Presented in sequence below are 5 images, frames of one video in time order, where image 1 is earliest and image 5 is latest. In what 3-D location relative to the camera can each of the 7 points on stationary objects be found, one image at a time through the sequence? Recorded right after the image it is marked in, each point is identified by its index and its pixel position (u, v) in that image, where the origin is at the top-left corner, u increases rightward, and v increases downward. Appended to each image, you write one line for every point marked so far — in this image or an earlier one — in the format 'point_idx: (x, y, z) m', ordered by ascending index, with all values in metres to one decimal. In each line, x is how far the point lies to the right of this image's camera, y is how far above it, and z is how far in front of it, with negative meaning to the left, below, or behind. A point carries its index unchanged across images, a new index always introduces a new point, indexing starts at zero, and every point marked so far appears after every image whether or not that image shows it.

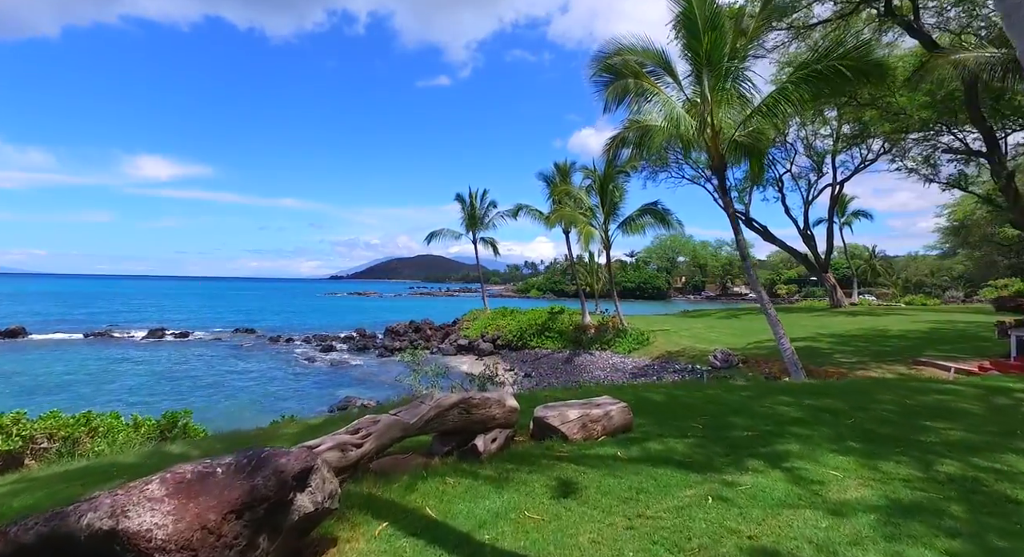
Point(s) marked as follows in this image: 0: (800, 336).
0: (+9.9, -2.0, +18.5) m
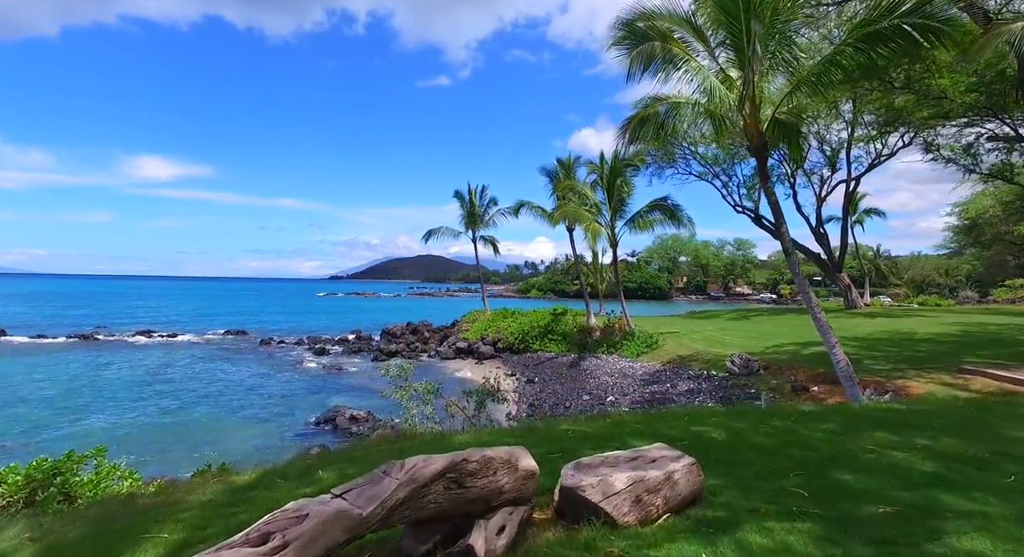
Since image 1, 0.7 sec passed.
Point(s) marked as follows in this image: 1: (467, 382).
0: (+10.0, -2.0, +17.3) m
1: (-1.7, -3.9, +19.7) m
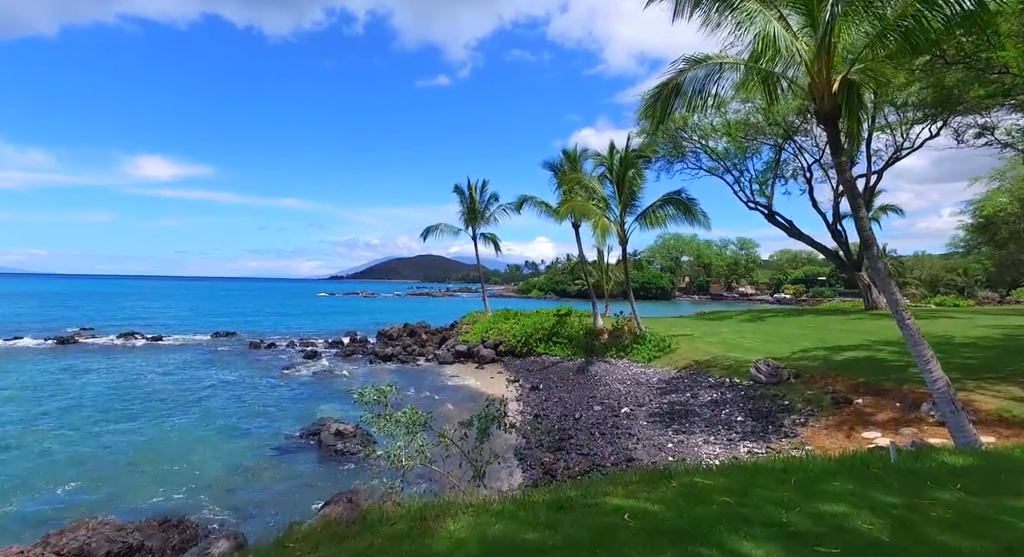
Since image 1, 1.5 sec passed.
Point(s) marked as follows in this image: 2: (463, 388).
0: (+10.1, -1.9, +16.0) m
1: (-1.5, -3.8, +18.3) m
2: (-1.7, -3.8, +18.8) m
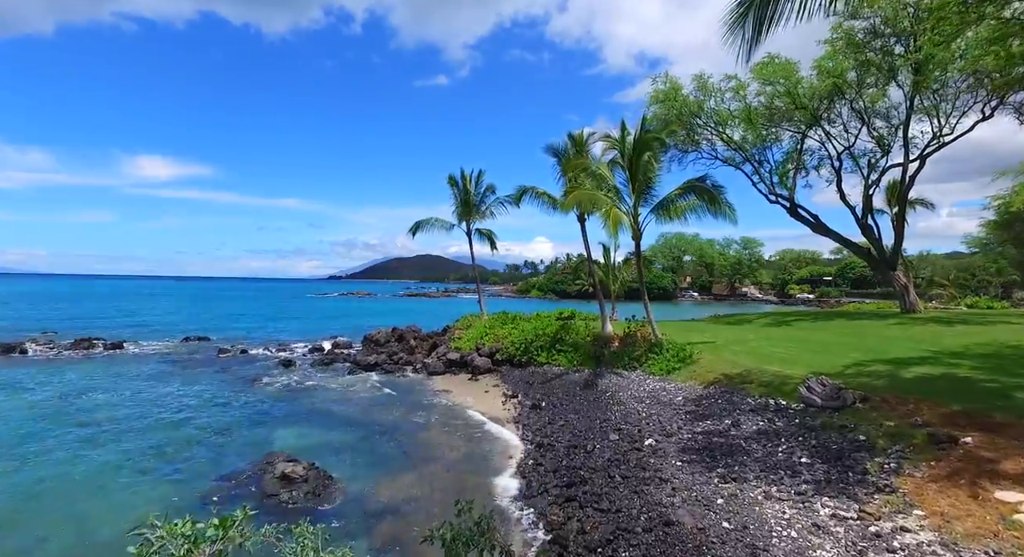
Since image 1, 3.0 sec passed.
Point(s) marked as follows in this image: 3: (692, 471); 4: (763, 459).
0: (+10.0, -1.9, +13.4) m
1: (-1.6, -3.8, +15.8) m
2: (-1.8, -3.8, +16.2) m
3: (+3.0, -3.2, +8.9) m
4: (+4.1, -3.0, +8.8) m
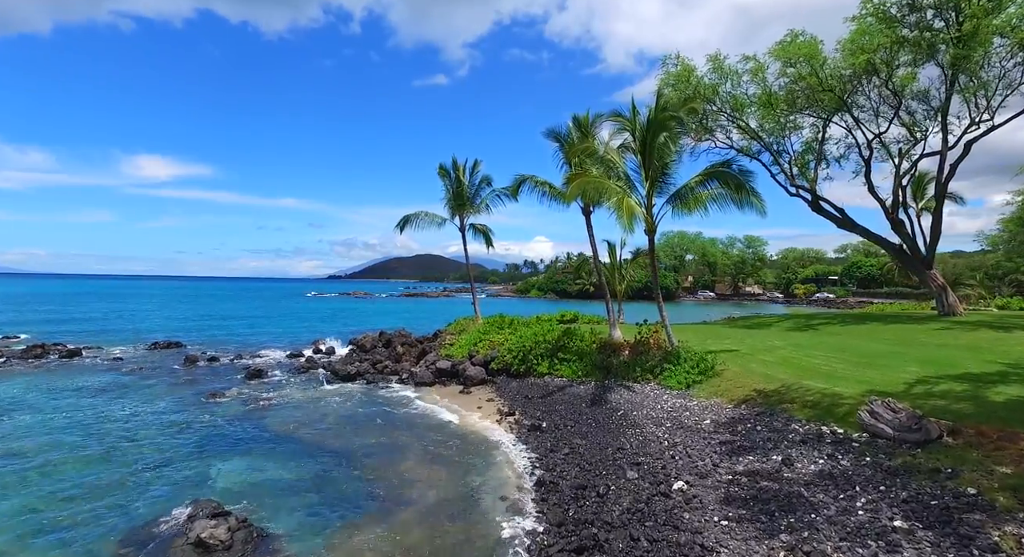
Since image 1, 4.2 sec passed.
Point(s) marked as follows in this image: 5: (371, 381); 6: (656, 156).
0: (+9.9, -1.9, +11.2) m
1: (-1.7, -3.8, +13.6) m
2: (-1.9, -3.8, +14.0) m
3: (+2.9, -3.2, +6.7) m
4: (+4.0, -3.0, +6.6) m
5: (-5.0, -3.6, +18.9) m
6: (+4.2, +3.5, +15.5) m
